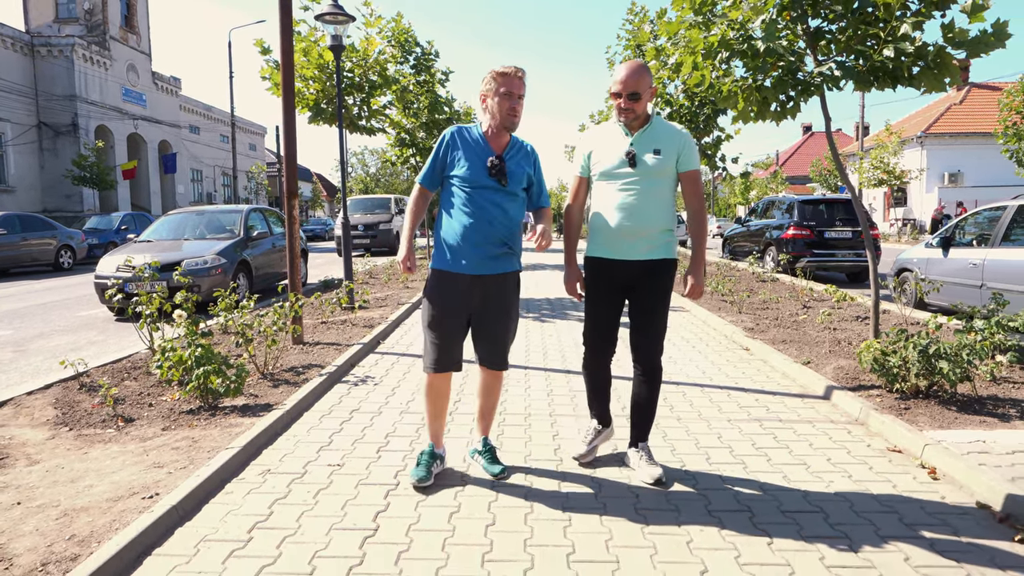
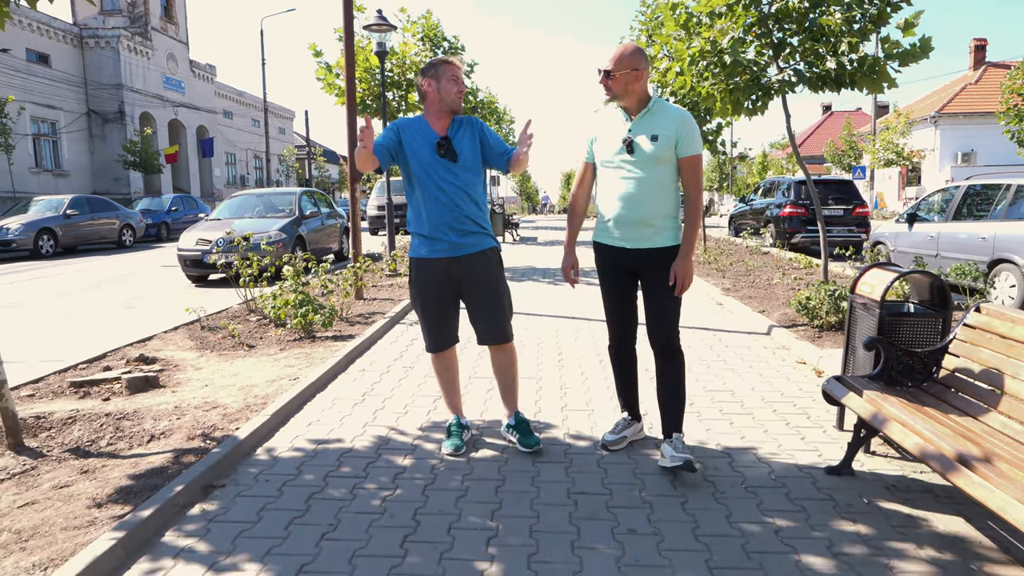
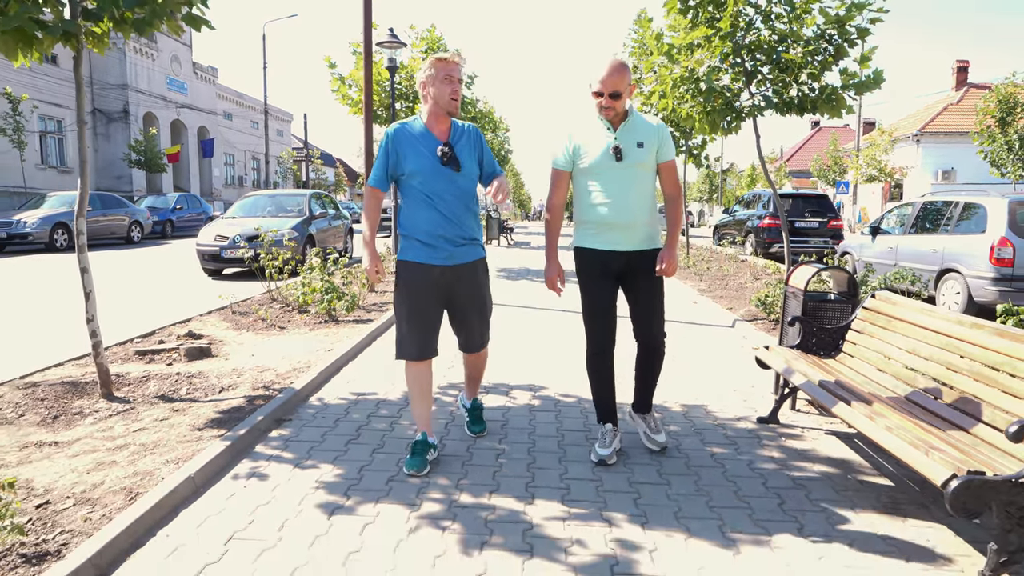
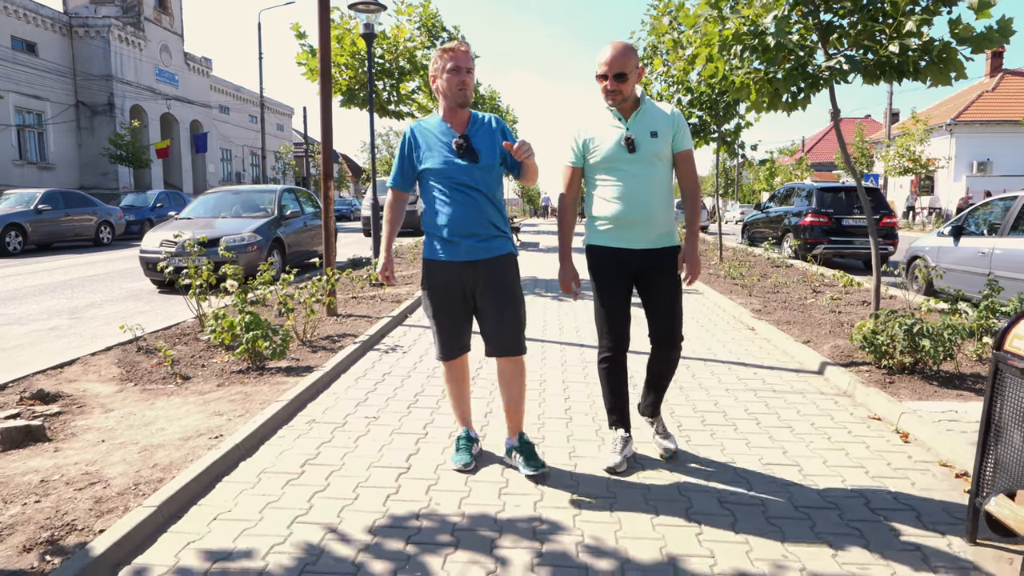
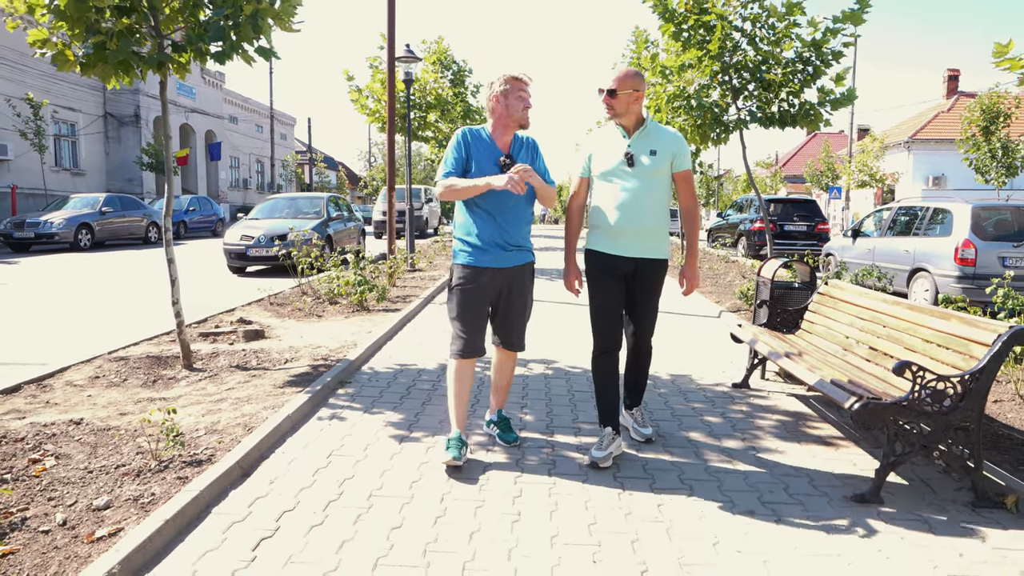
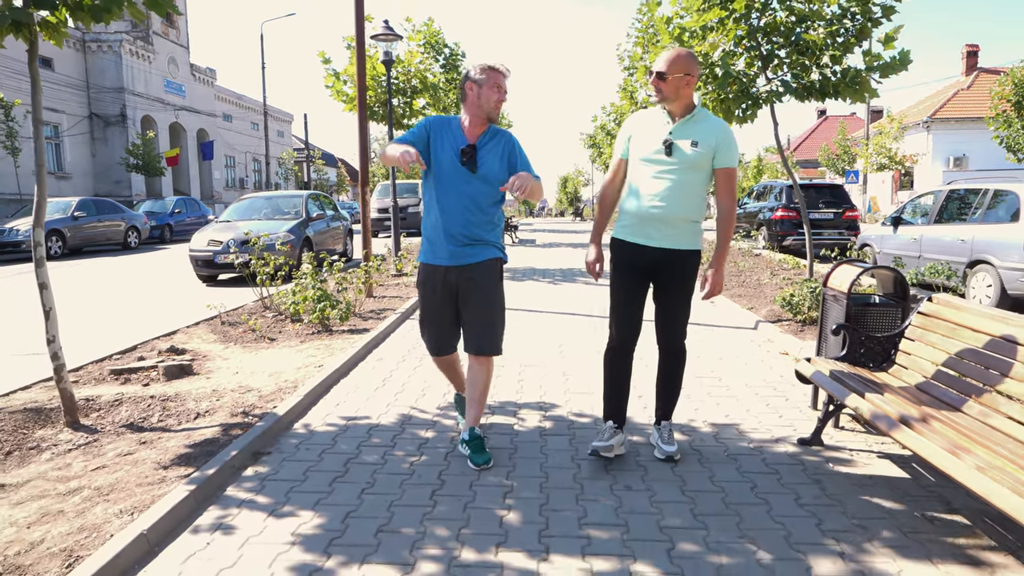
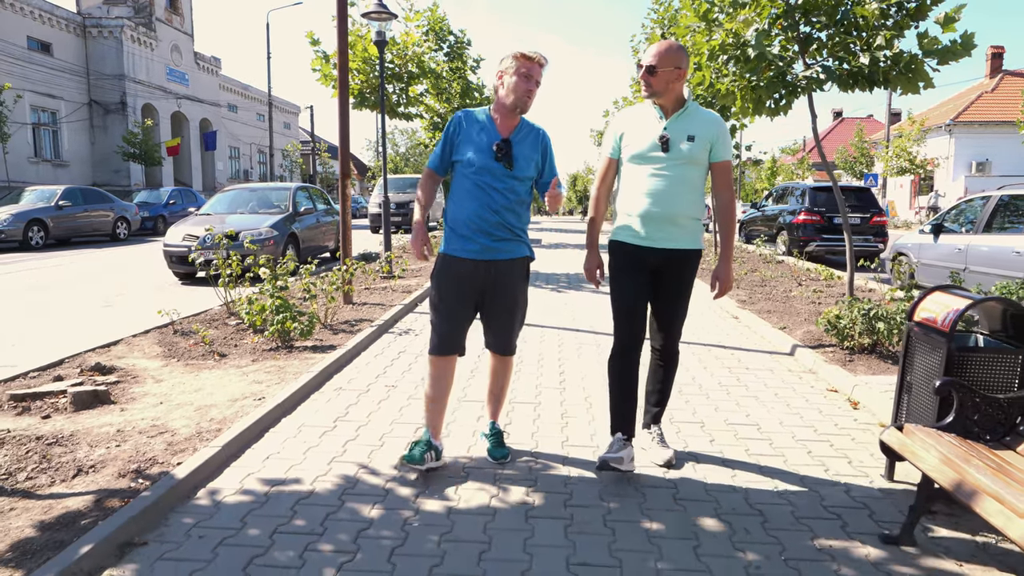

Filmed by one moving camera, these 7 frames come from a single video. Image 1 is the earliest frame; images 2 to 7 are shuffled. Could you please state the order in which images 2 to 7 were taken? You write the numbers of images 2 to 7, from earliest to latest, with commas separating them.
4, 7, 2, 6, 3, 5
